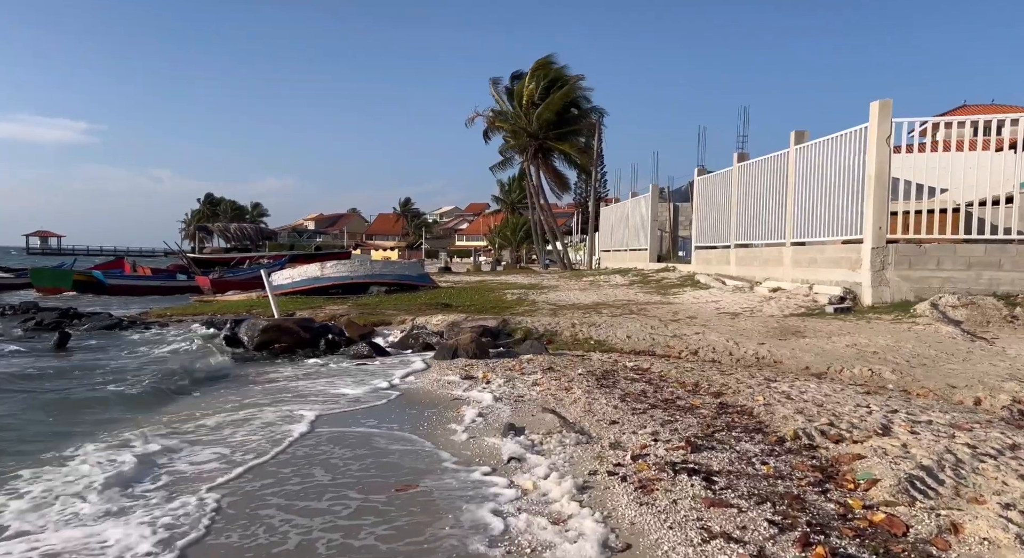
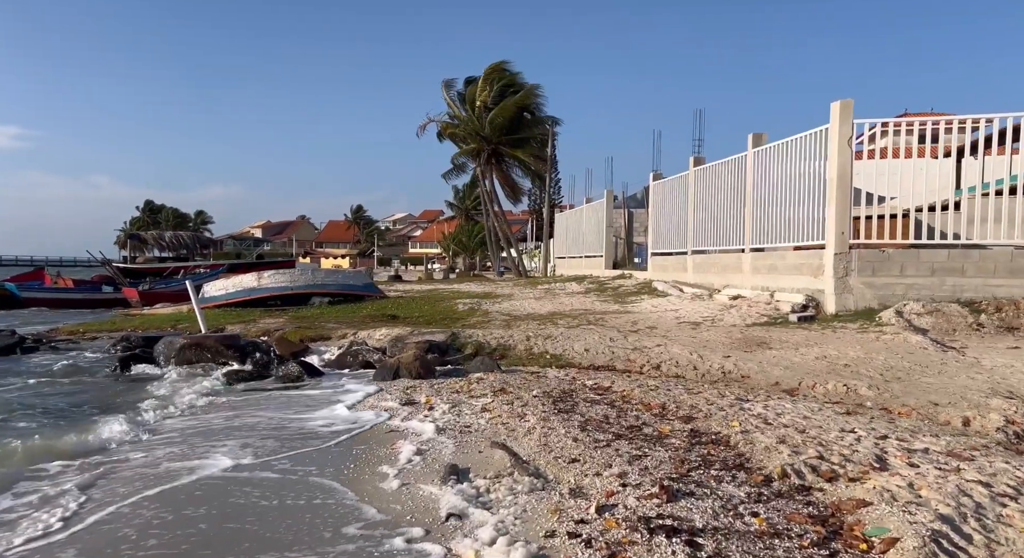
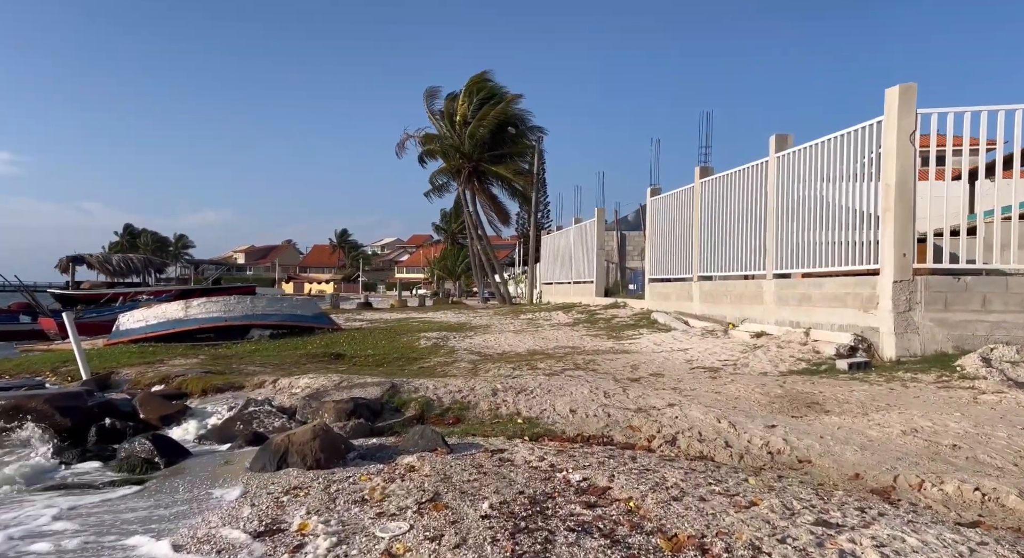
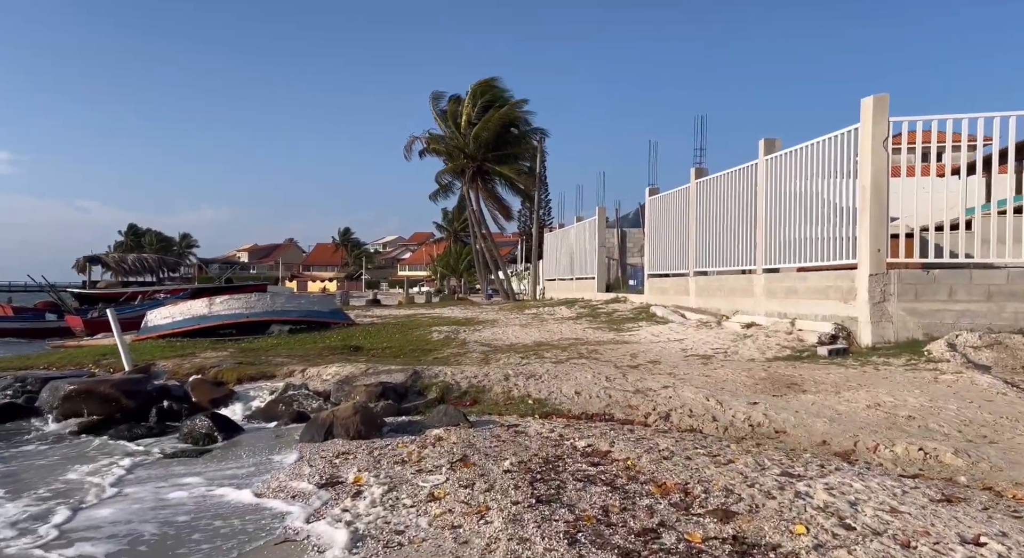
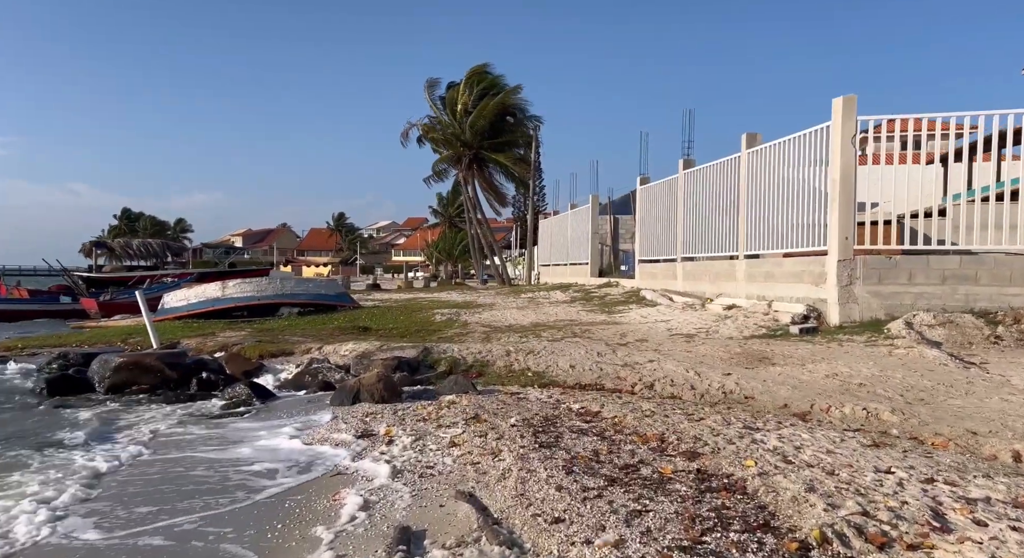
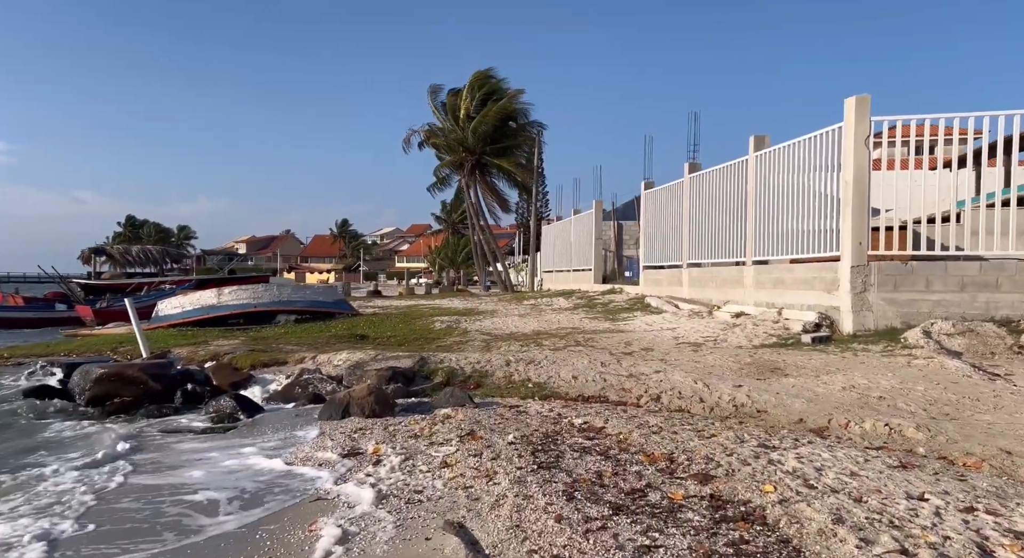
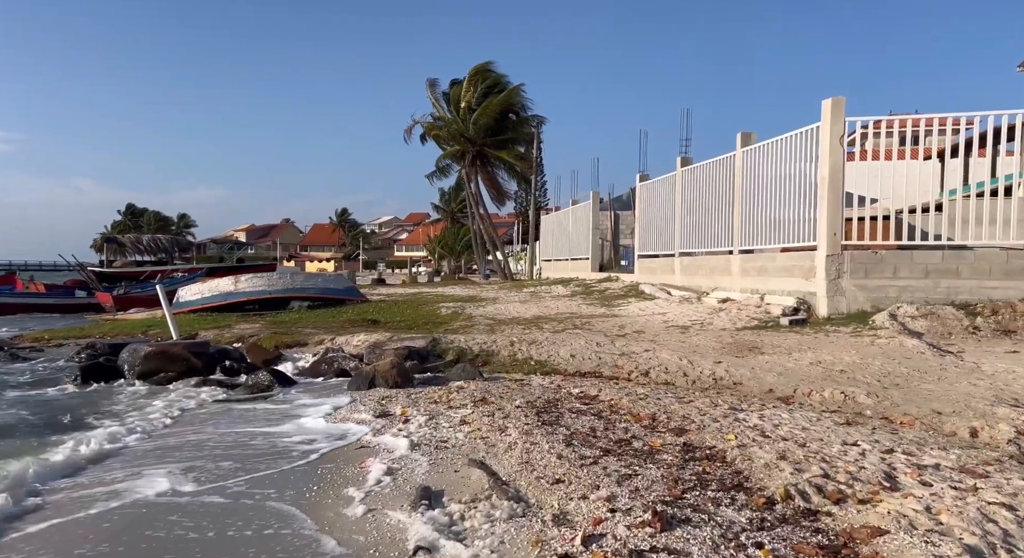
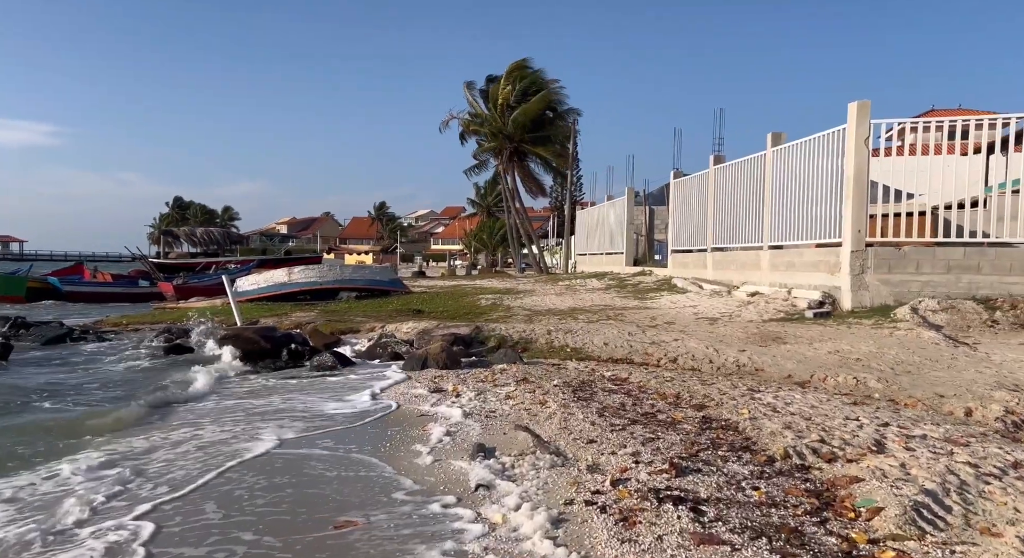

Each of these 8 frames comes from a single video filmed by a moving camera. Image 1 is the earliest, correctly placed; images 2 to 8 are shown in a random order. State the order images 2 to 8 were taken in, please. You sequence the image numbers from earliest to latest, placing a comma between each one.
8, 2, 7, 5, 6, 4, 3
